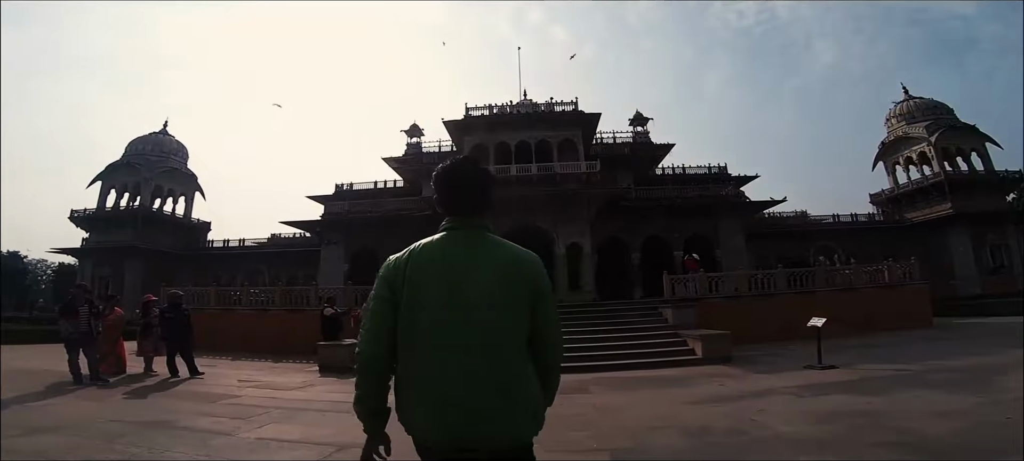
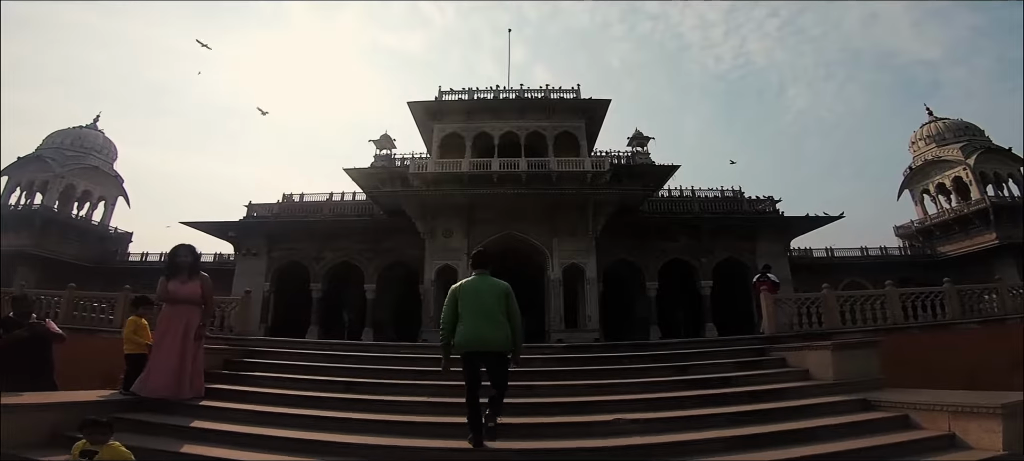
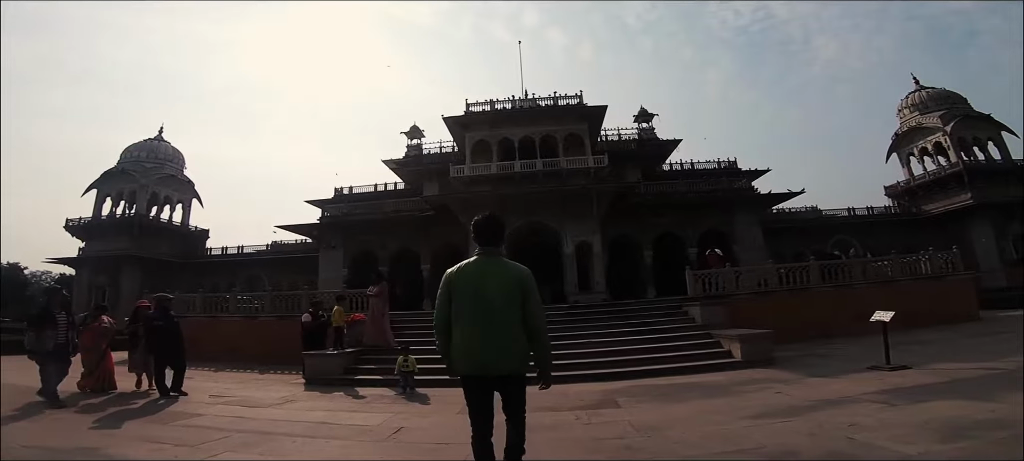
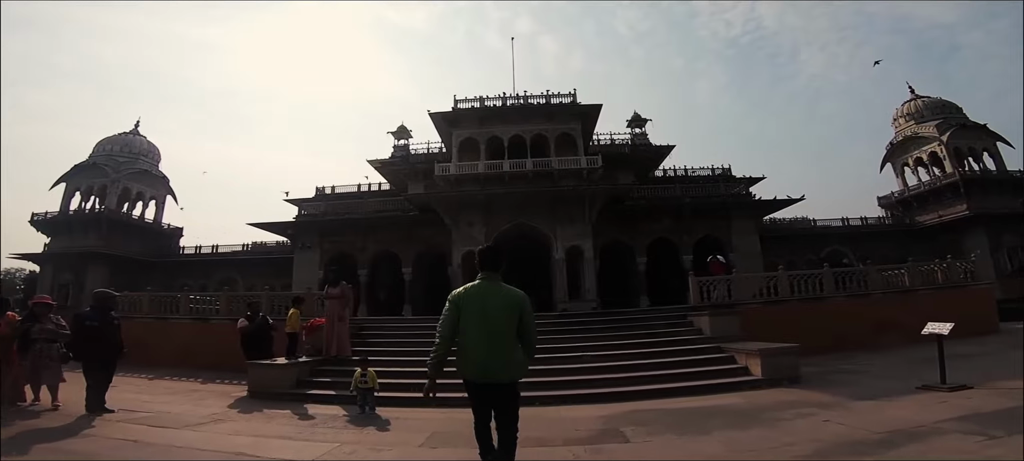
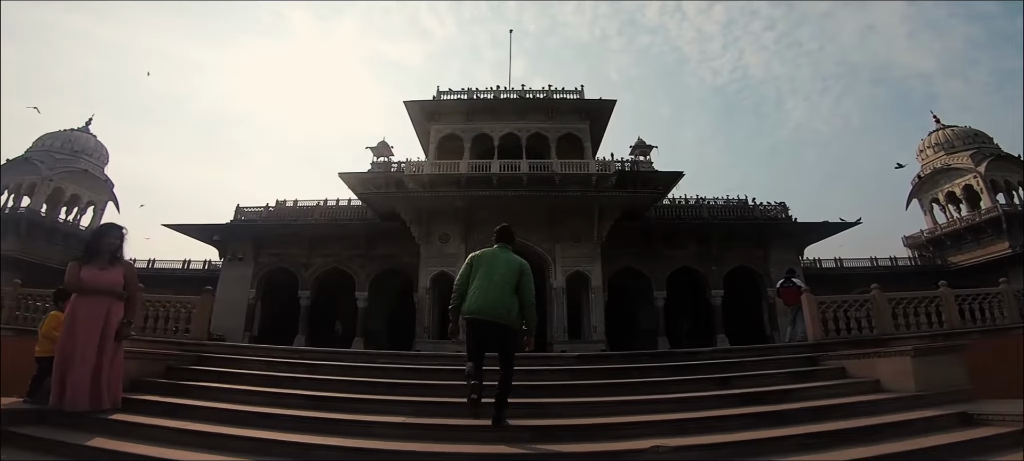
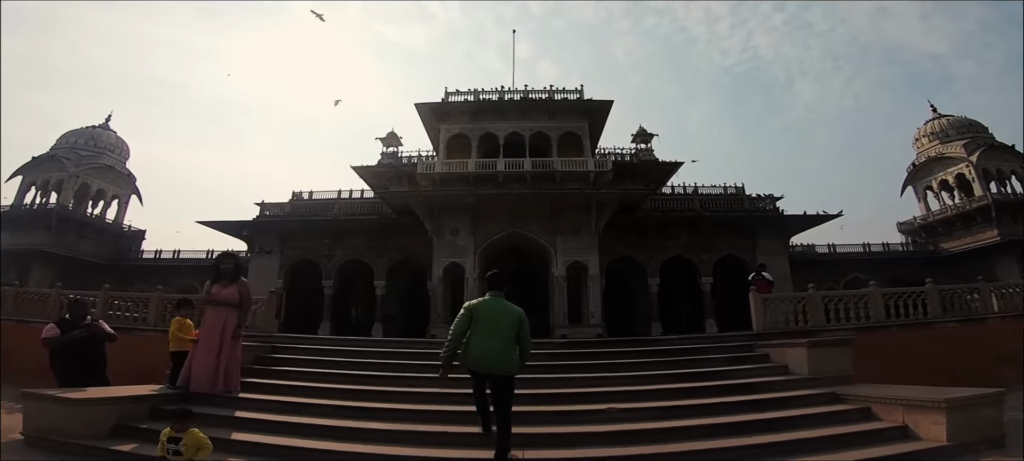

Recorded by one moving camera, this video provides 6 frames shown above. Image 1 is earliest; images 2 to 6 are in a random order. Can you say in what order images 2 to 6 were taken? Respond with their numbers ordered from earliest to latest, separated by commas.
3, 4, 6, 2, 5
